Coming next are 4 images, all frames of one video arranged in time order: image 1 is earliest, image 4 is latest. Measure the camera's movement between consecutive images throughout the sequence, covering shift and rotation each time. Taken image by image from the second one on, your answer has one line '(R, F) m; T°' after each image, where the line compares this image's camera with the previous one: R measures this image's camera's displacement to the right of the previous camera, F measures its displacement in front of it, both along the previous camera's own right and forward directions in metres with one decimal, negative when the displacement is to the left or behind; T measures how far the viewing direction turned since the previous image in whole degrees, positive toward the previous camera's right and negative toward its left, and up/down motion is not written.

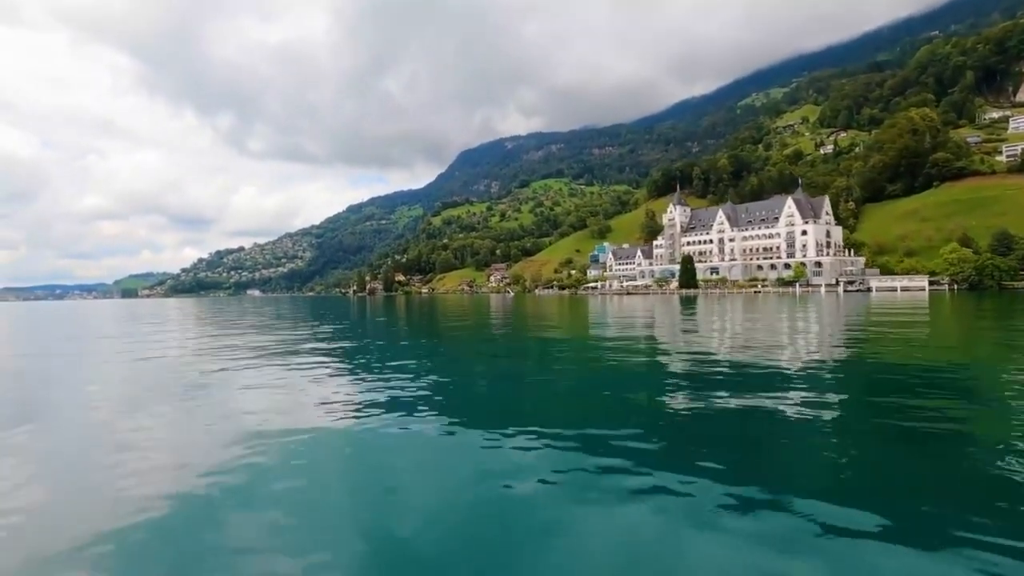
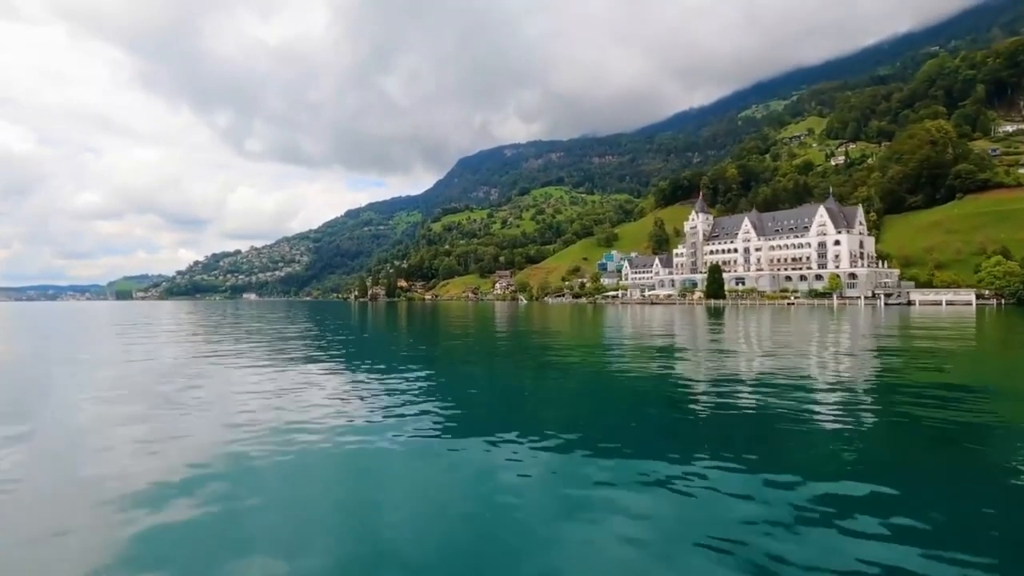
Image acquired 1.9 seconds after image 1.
(-1.8, +1.9) m; 0°
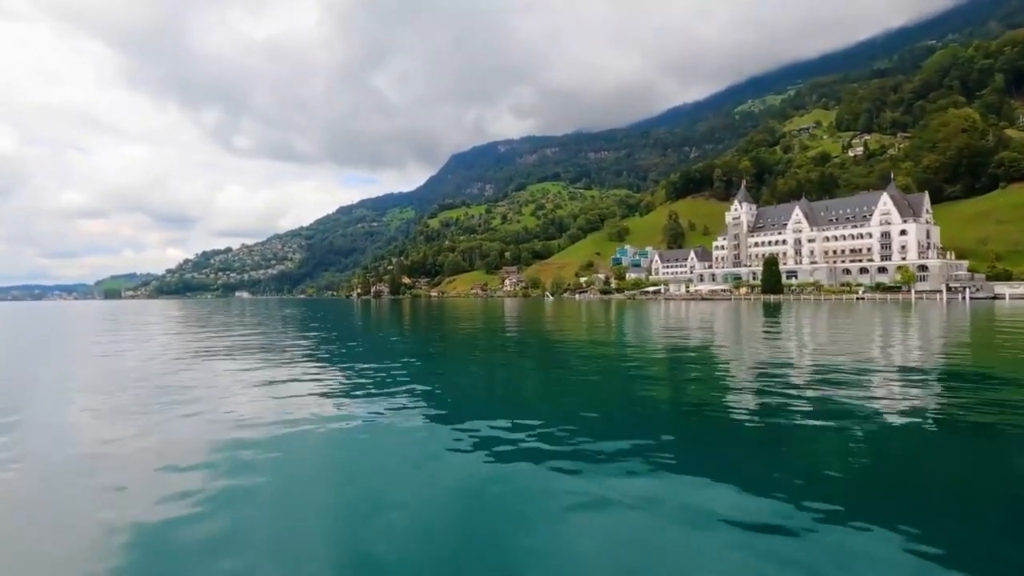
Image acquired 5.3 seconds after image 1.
(-3.4, +3.5) m; +1°
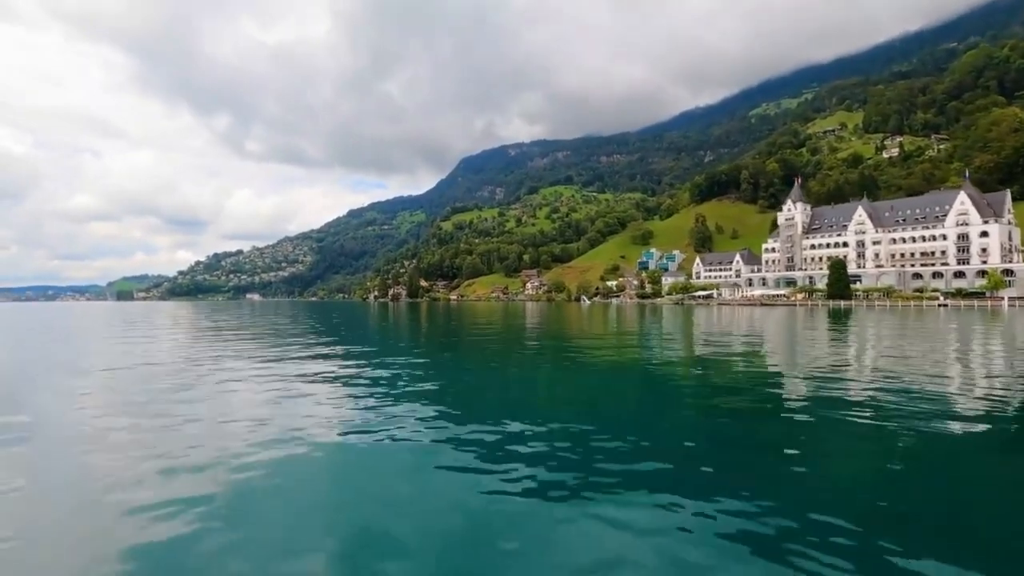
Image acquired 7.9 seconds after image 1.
(-2.4, +2.8) m; -1°
